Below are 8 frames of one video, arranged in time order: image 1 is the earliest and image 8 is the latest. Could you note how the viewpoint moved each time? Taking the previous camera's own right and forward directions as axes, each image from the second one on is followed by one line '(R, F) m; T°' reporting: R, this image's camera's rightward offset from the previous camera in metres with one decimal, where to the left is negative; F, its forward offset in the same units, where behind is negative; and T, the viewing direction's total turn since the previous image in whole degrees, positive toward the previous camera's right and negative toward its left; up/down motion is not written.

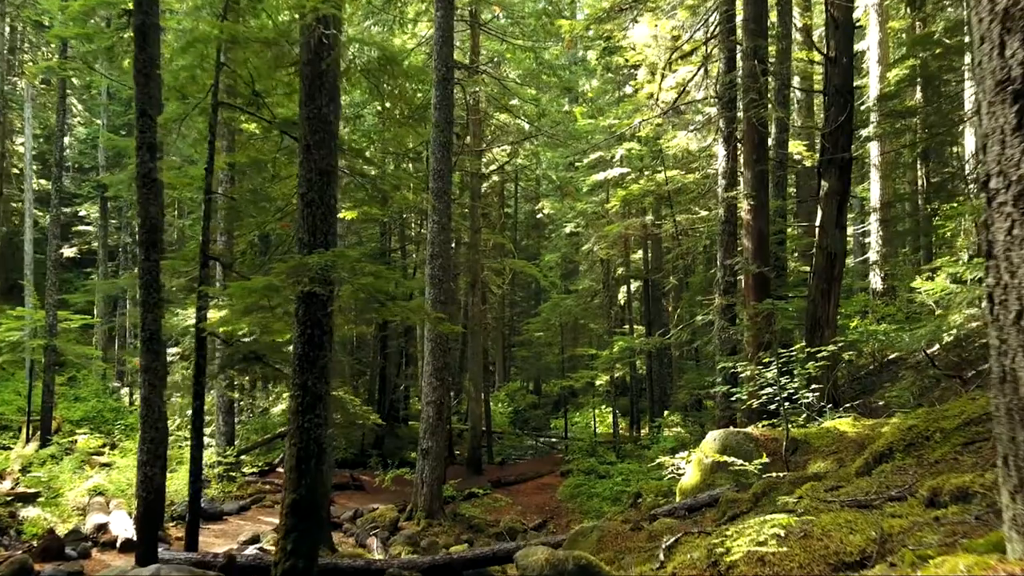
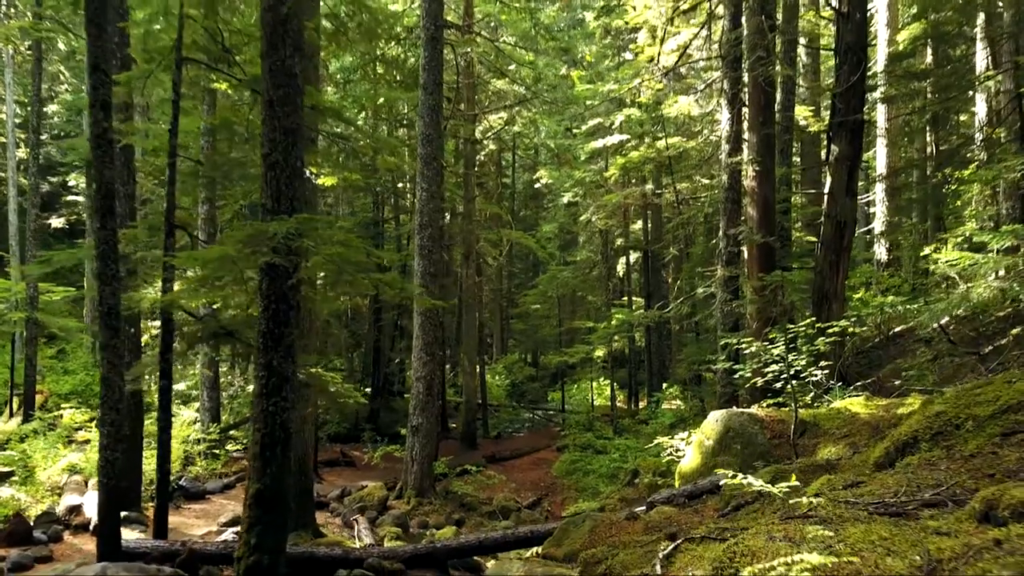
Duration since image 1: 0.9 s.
(+0.1, +0.5) m; 0°
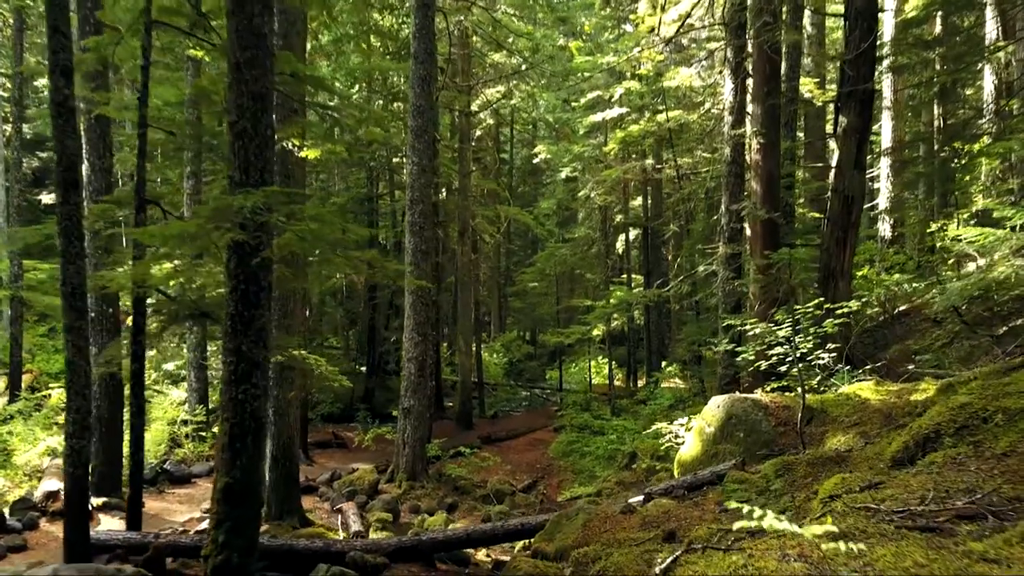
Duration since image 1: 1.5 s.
(+0.1, +0.4) m; 0°
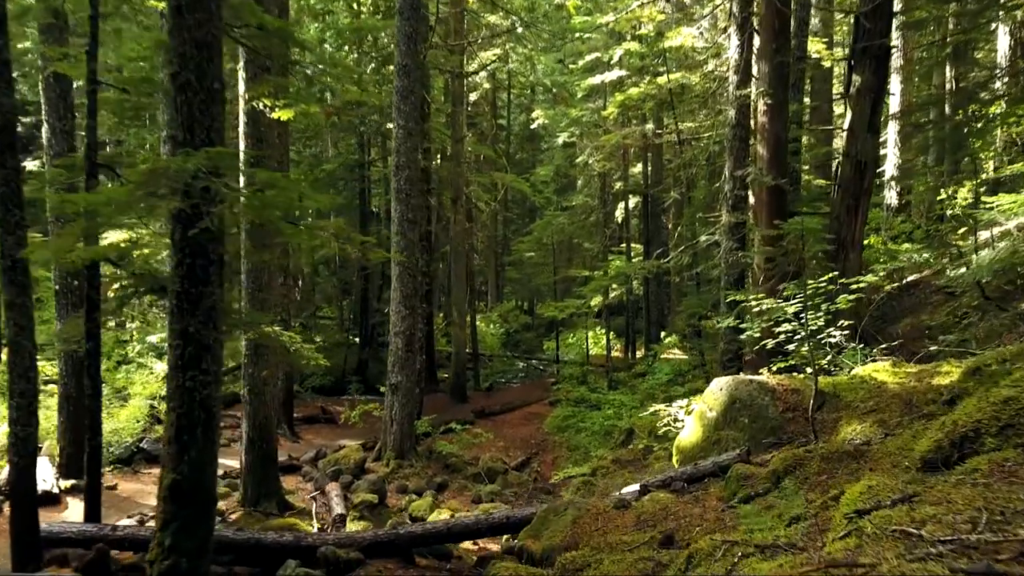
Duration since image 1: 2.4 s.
(+0.1, +0.6) m; 0°
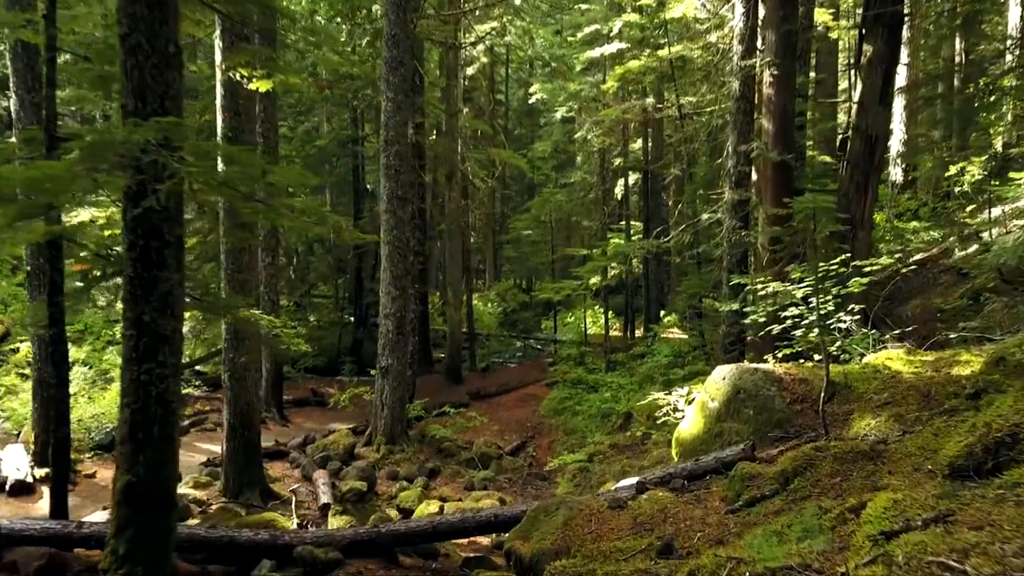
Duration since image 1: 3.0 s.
(+0.1, +0.4) m; 0°
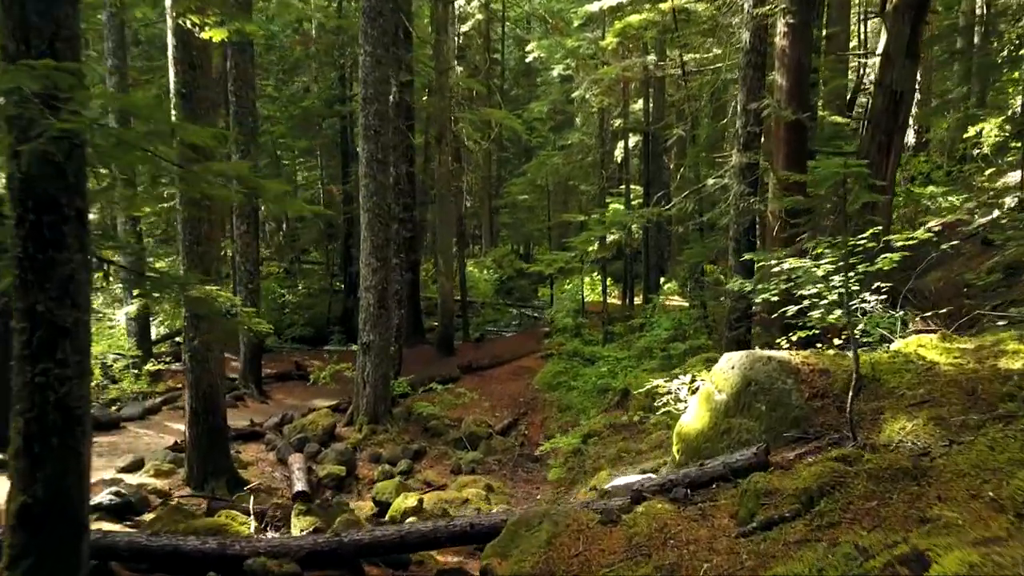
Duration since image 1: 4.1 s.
(+0.1, +0.7) m; 0°
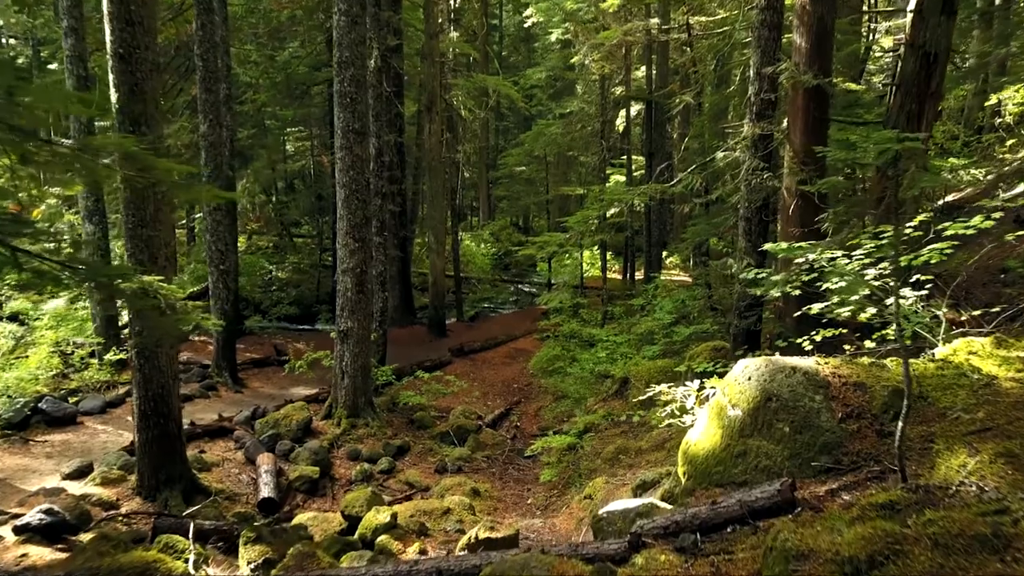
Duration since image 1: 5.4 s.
(+0.1, +0.8) m; 0°
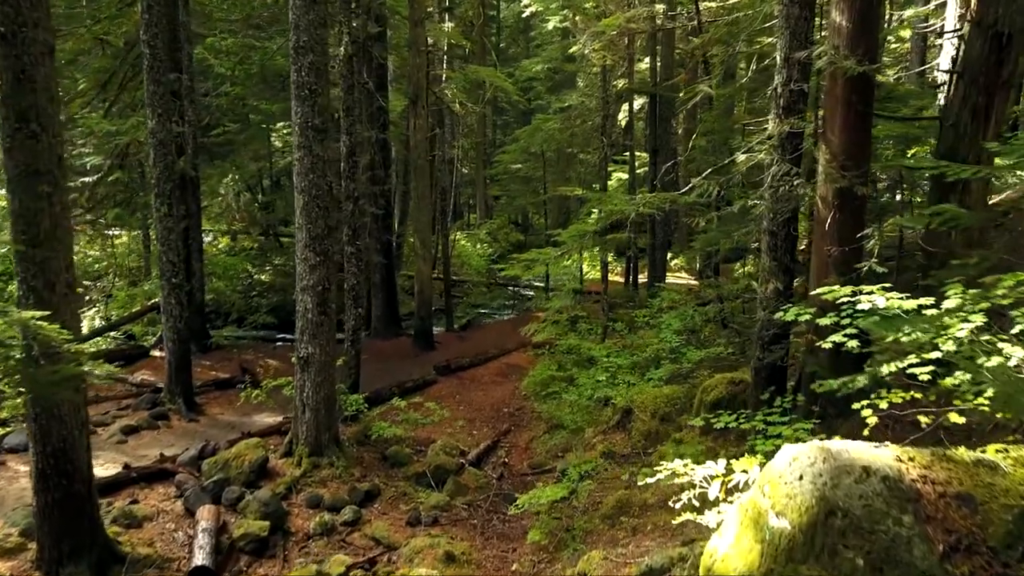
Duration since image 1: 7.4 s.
(+0.2, +1.2) m; 0°
